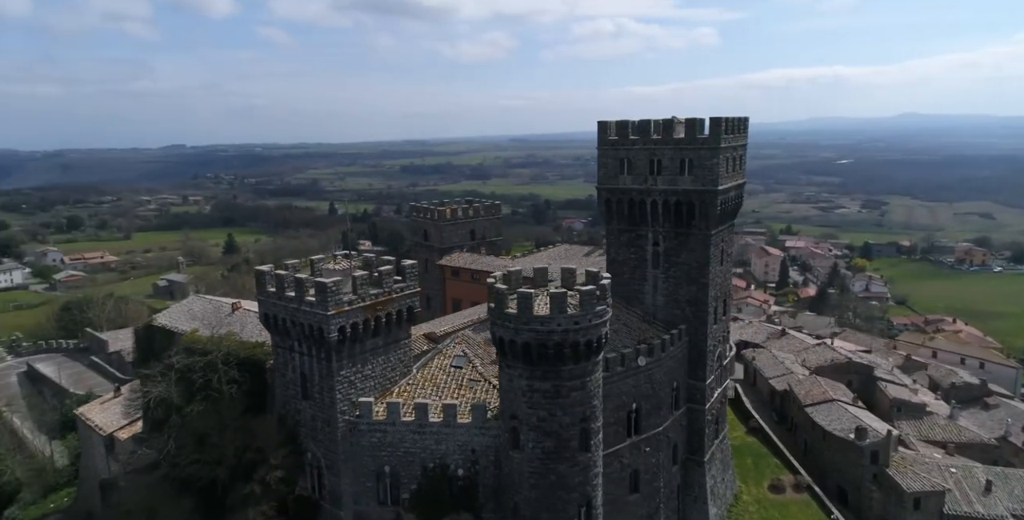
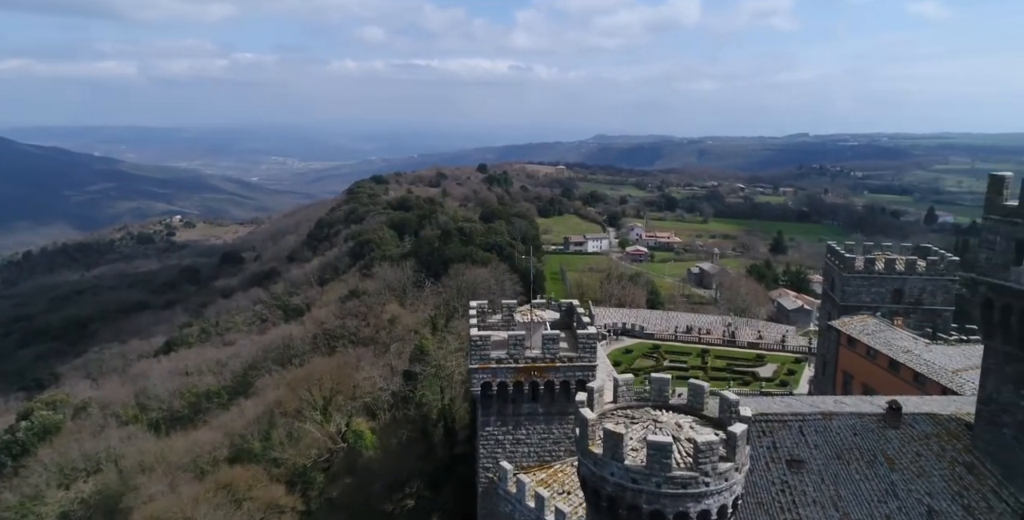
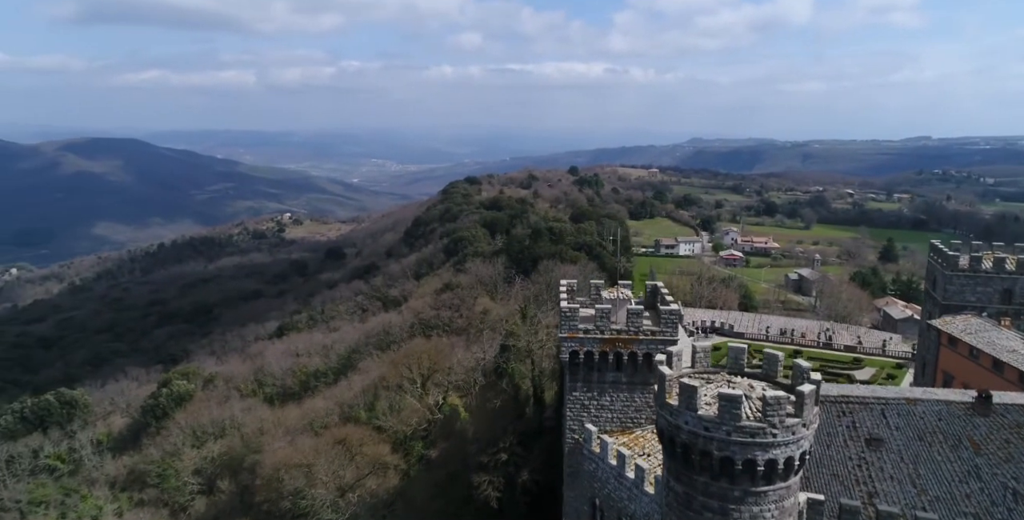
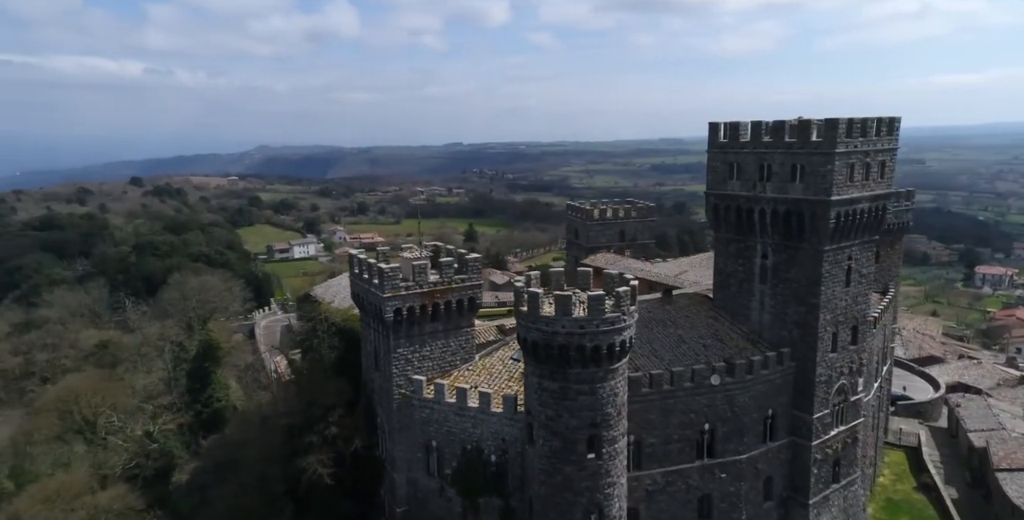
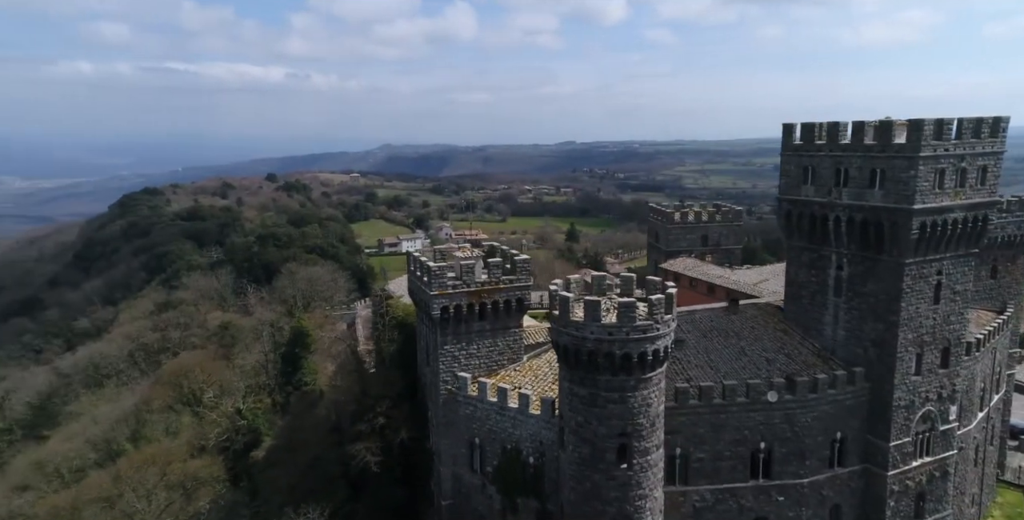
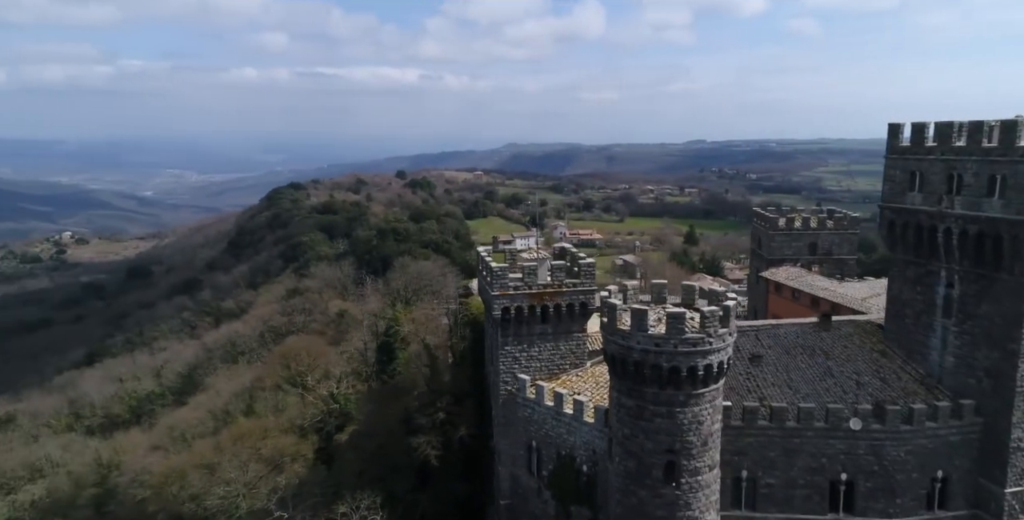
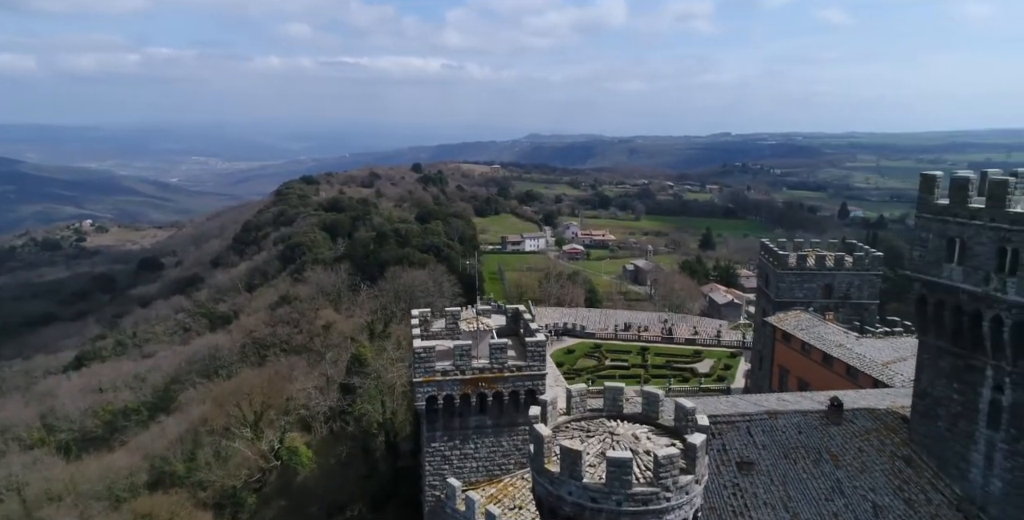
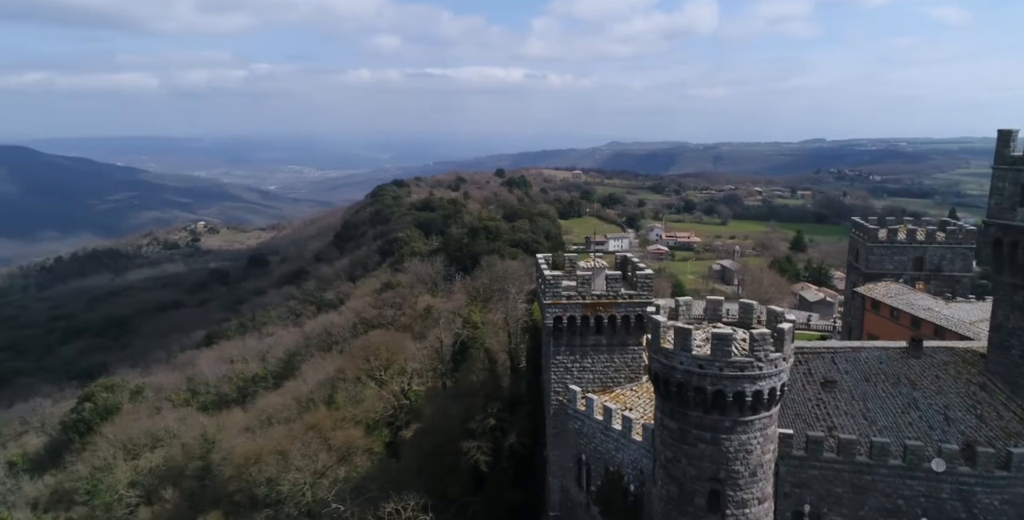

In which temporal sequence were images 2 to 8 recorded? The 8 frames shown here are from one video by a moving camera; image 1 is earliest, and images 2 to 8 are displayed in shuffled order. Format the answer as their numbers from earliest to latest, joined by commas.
4, 5, 6, 8, 3, 2, 7
